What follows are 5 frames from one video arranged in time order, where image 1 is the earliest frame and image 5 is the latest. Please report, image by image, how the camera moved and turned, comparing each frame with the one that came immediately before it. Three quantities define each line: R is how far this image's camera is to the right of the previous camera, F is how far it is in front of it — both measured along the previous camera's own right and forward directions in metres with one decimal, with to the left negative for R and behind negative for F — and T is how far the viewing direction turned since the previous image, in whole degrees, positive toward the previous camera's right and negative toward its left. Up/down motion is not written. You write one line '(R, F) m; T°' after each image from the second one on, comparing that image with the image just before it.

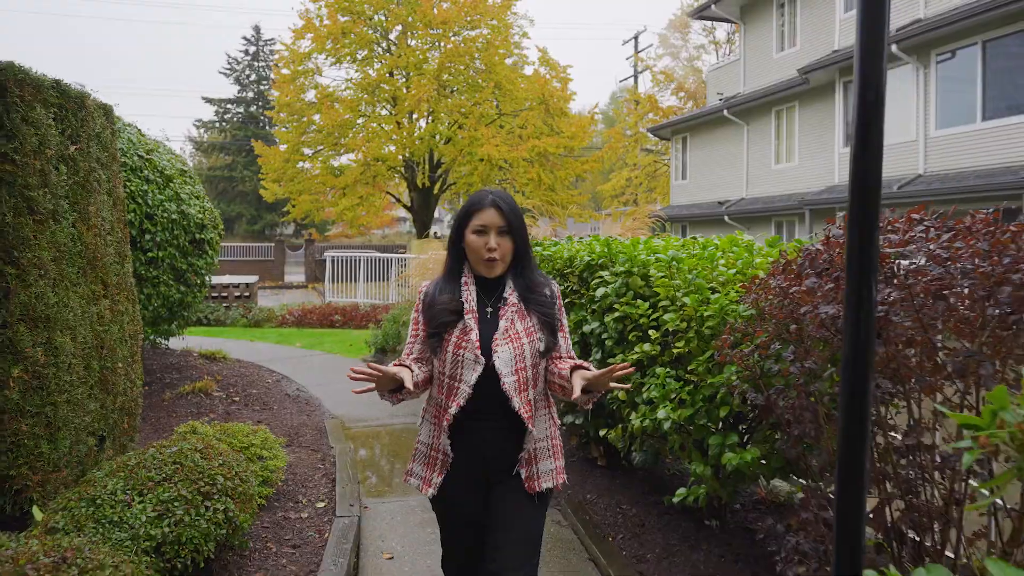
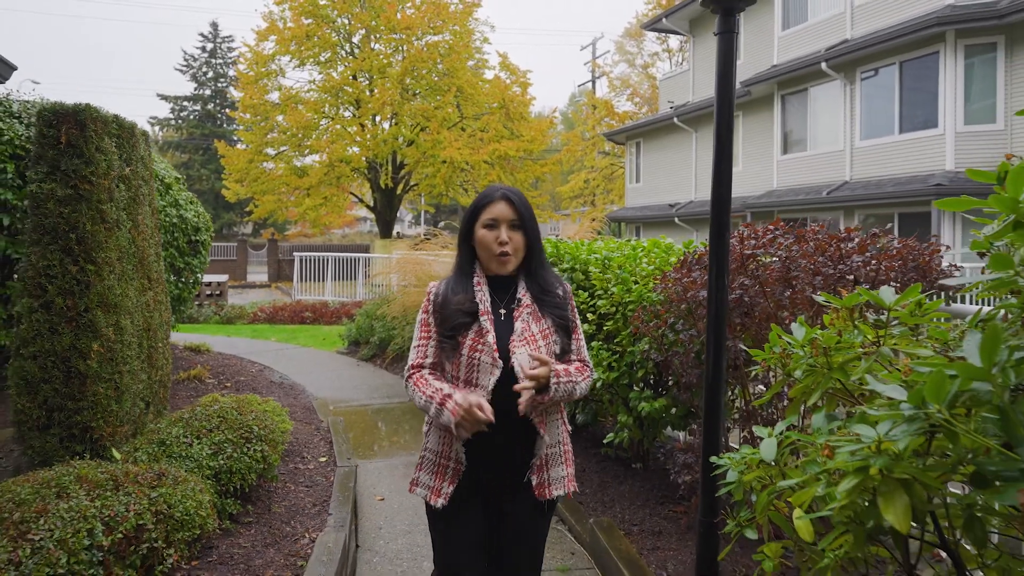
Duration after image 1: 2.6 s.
(0.0, -1.0) m; +3°
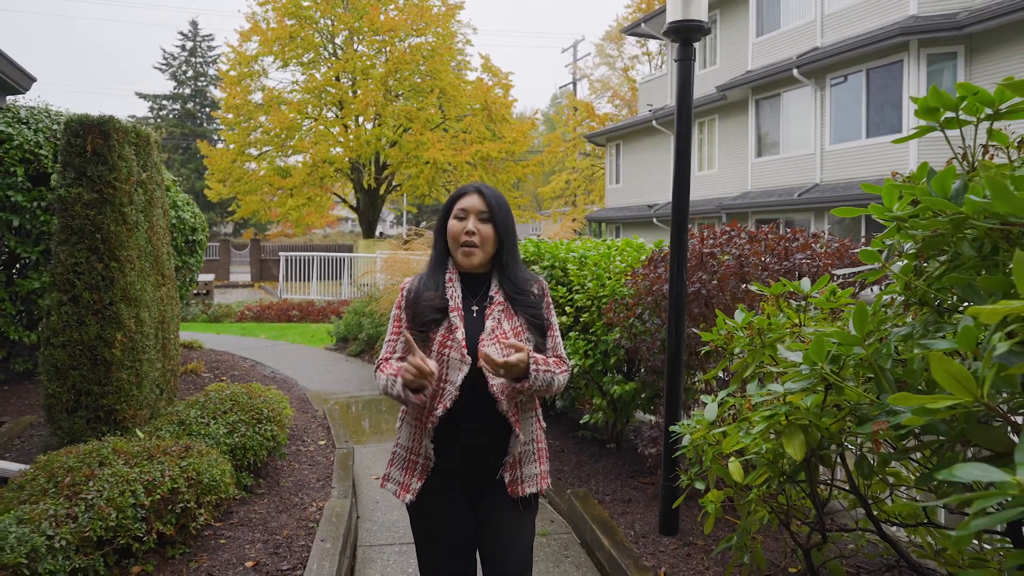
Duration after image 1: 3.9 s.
(0.0, -0.4) m; +2°
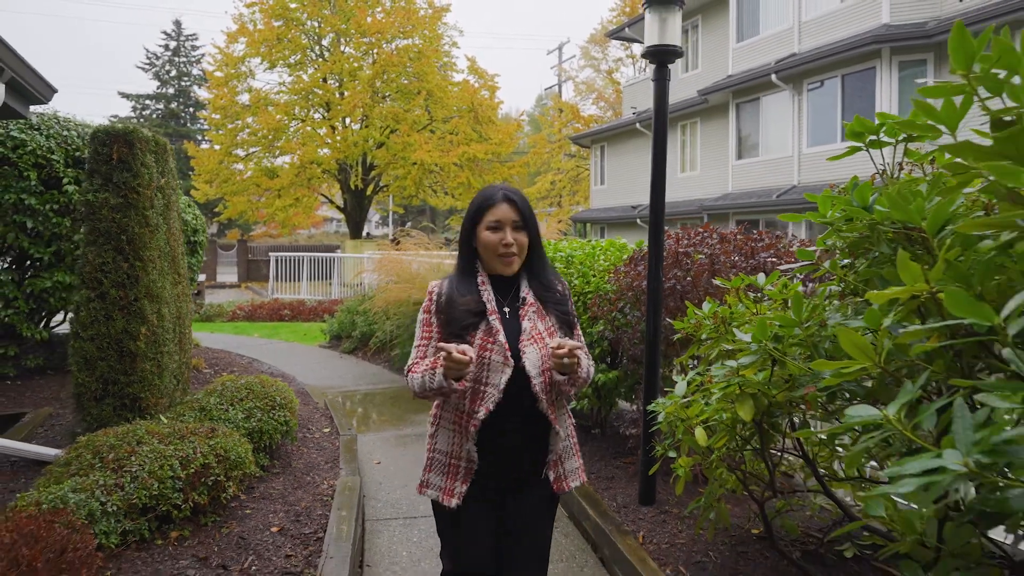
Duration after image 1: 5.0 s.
(-0.1, -0.4) m; +1°
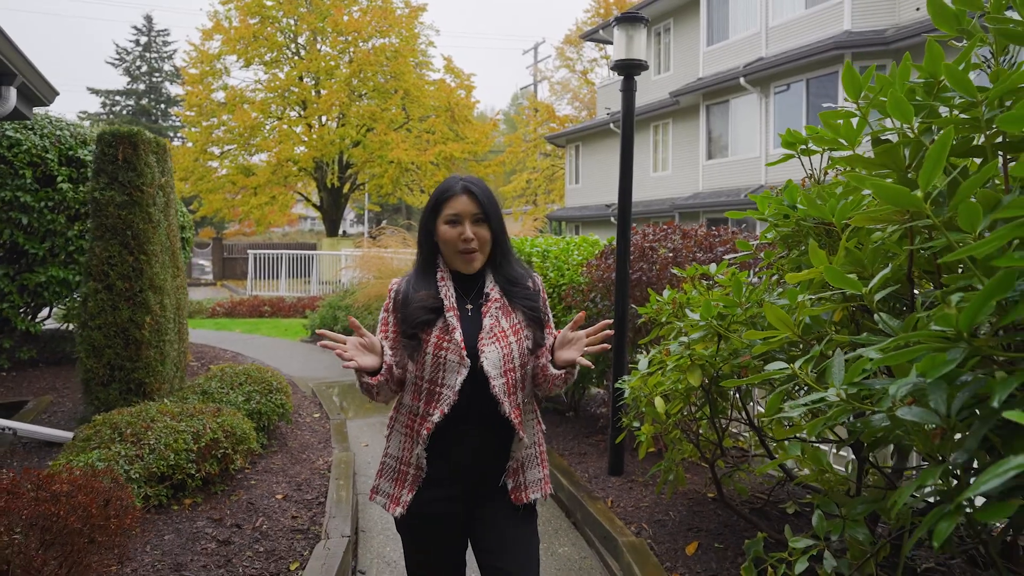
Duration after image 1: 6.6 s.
(0.0, -0.4) m; +2°
